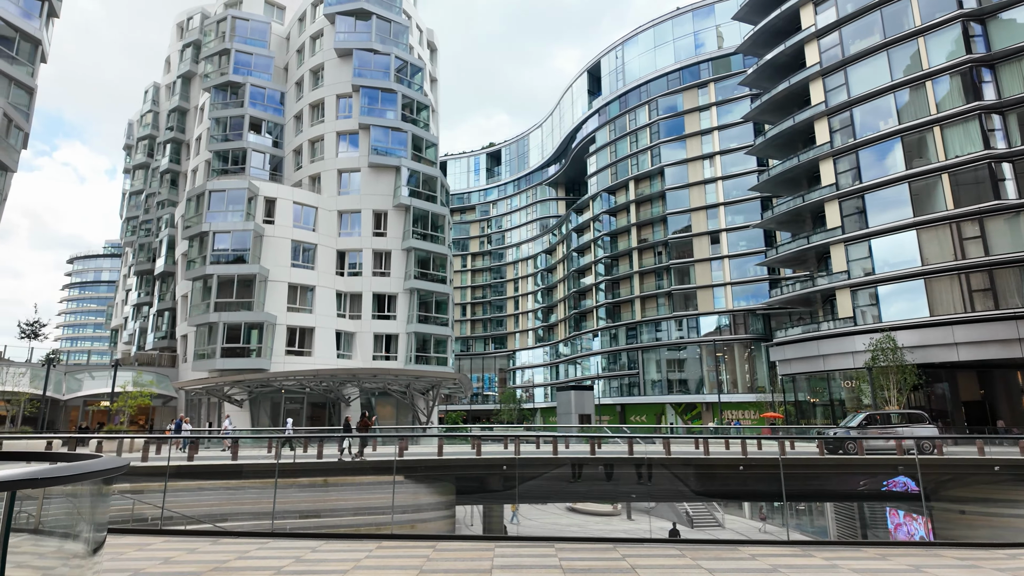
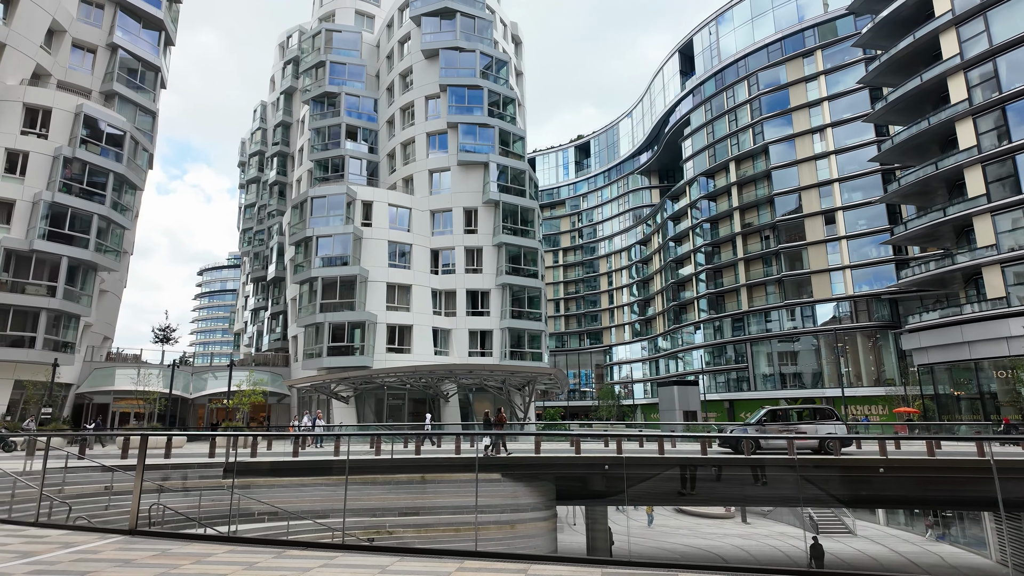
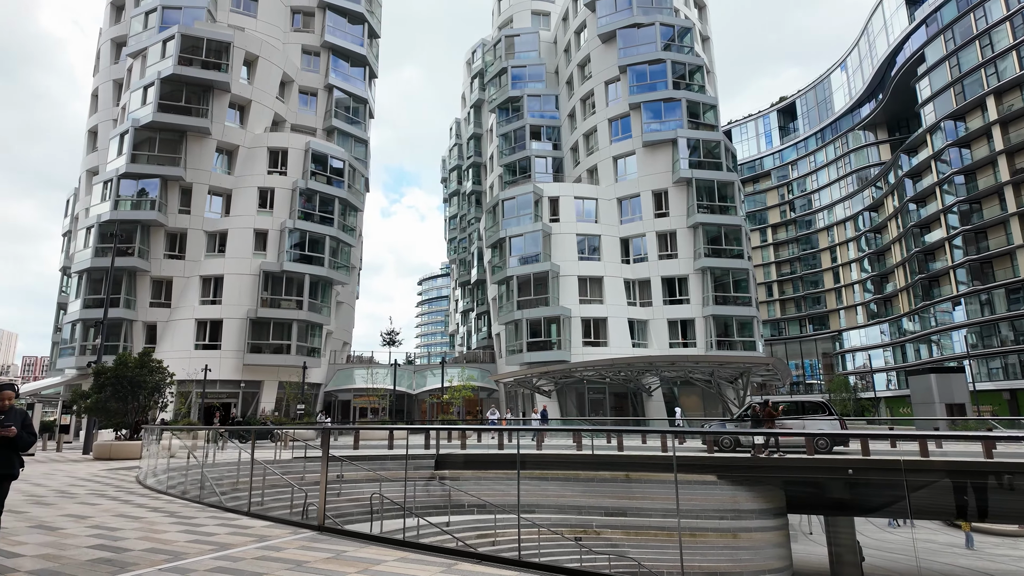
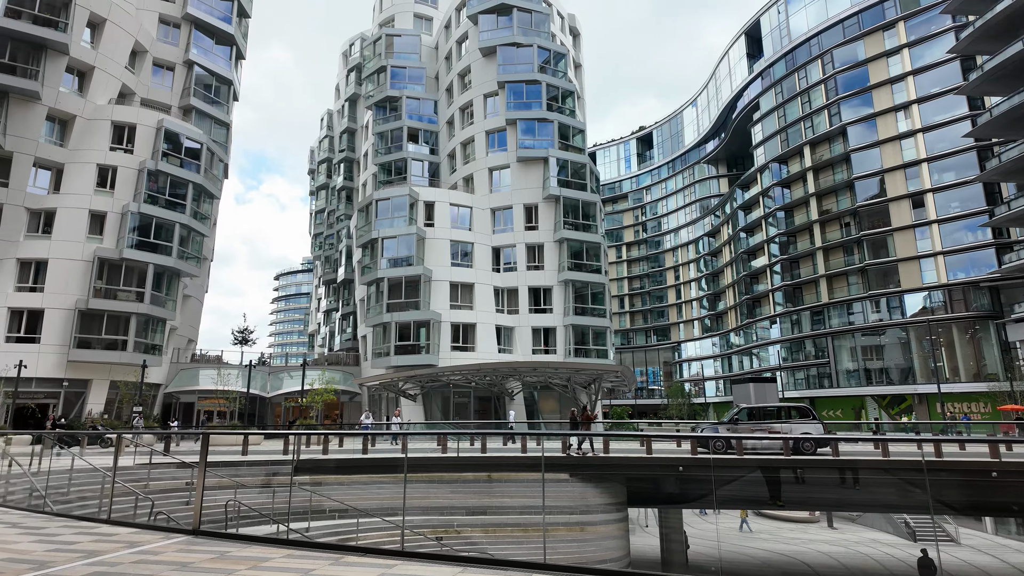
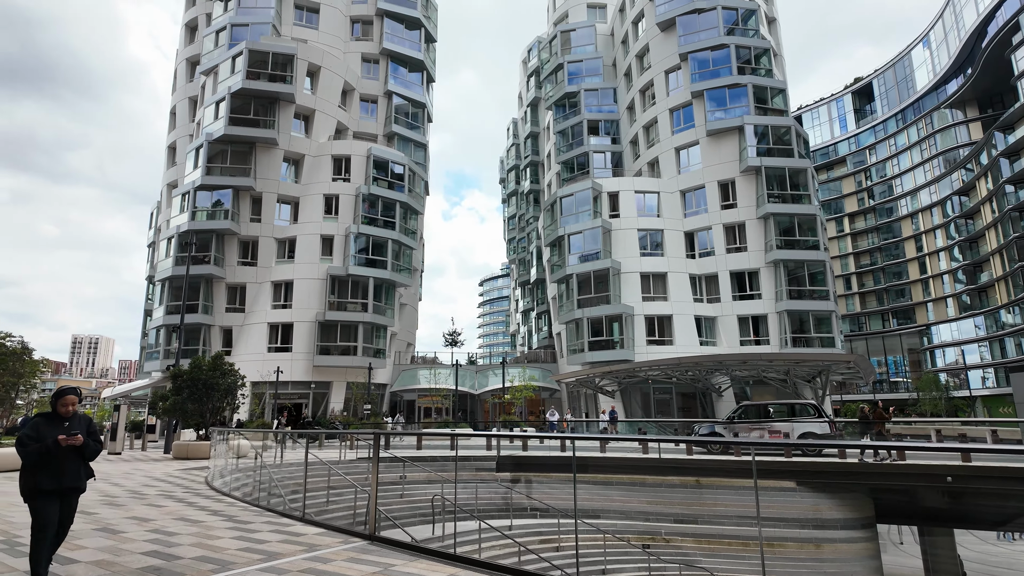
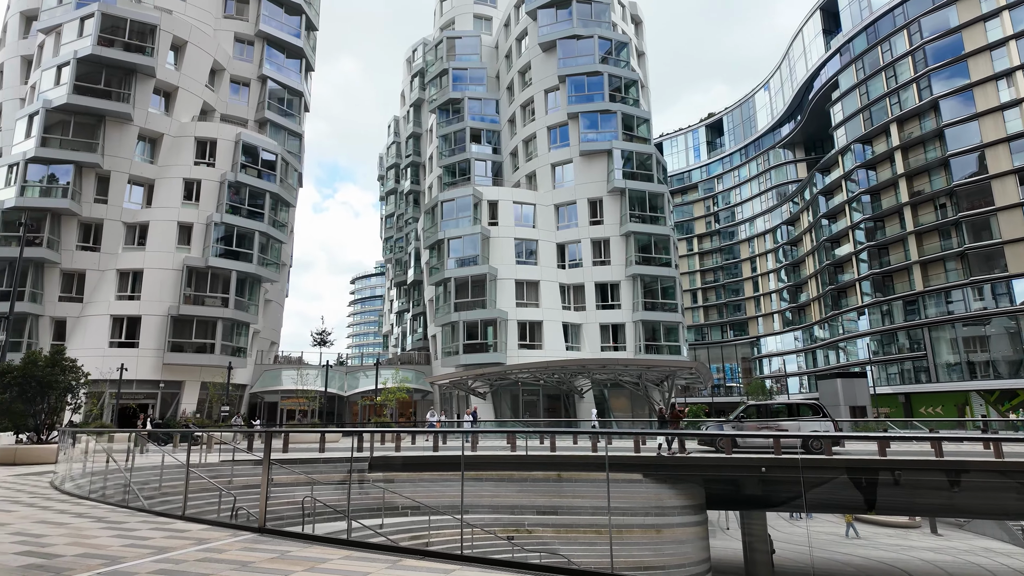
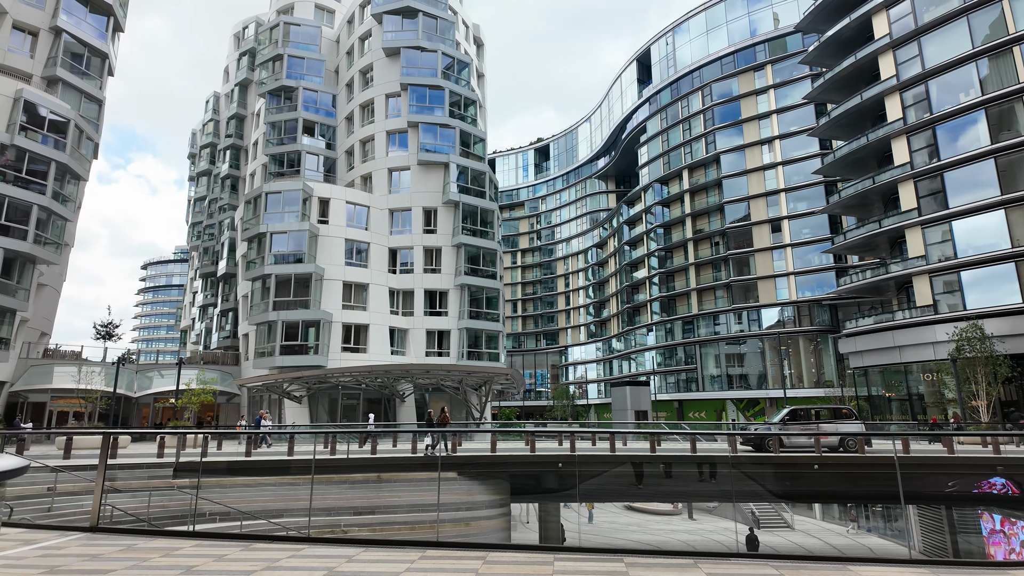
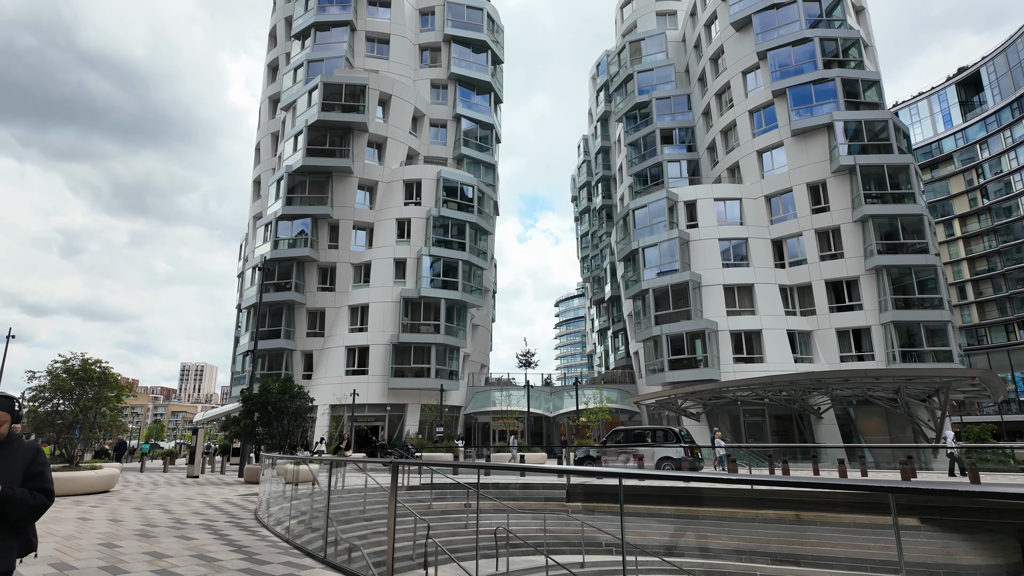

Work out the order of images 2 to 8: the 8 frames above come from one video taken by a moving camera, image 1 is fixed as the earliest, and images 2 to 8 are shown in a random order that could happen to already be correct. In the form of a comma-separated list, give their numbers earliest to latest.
7, 2, 4, 6, 3, 5, 8
